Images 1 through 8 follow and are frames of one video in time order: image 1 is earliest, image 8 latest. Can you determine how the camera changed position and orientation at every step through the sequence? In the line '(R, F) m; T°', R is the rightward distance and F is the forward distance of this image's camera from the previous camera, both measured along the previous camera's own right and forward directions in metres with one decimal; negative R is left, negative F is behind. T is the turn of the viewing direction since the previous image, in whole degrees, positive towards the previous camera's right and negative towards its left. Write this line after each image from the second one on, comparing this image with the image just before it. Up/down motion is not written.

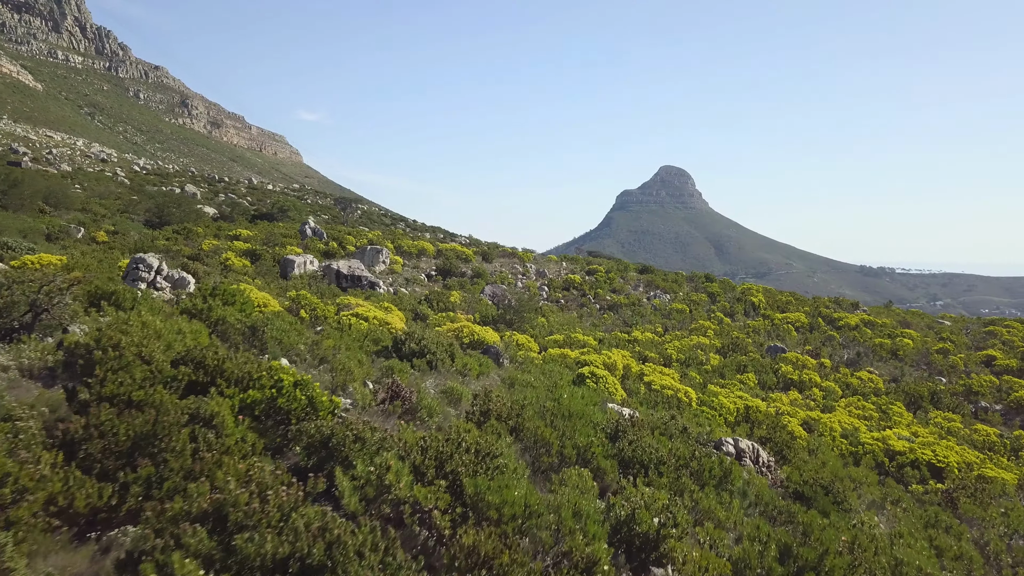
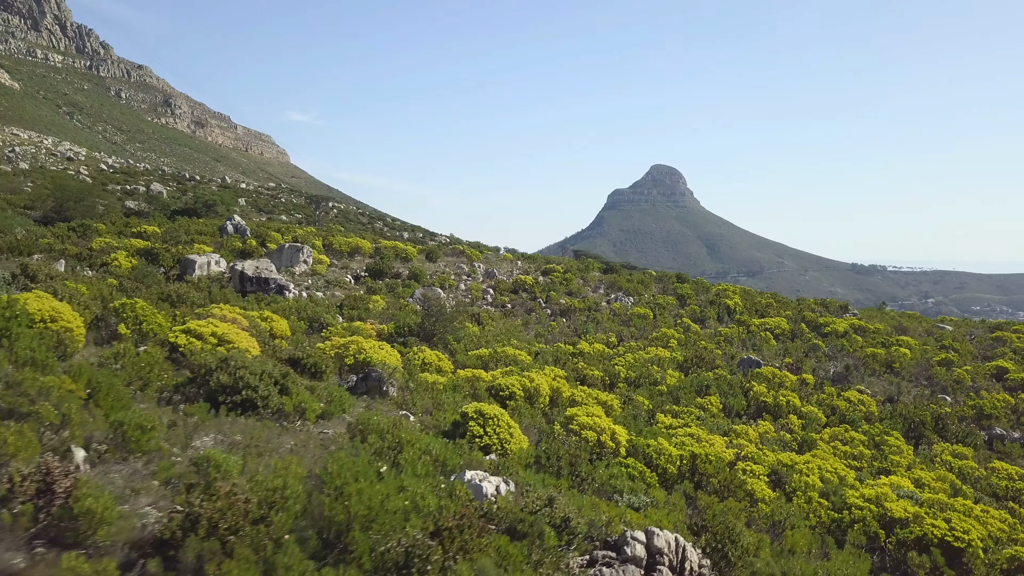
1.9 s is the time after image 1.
(+1.4, +3.0) m; 0°
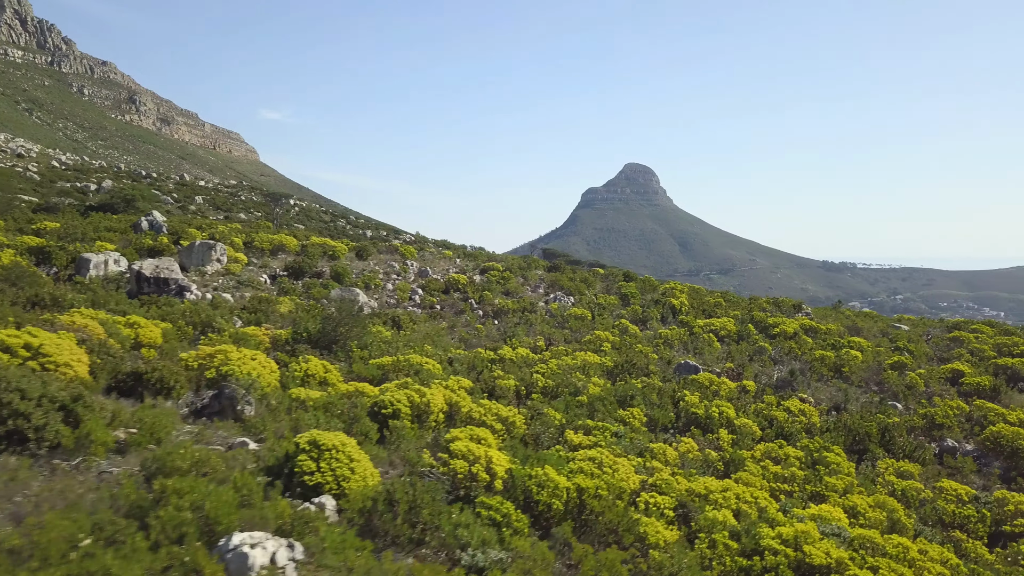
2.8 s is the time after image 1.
(+1.1, +1.4) m; +2°
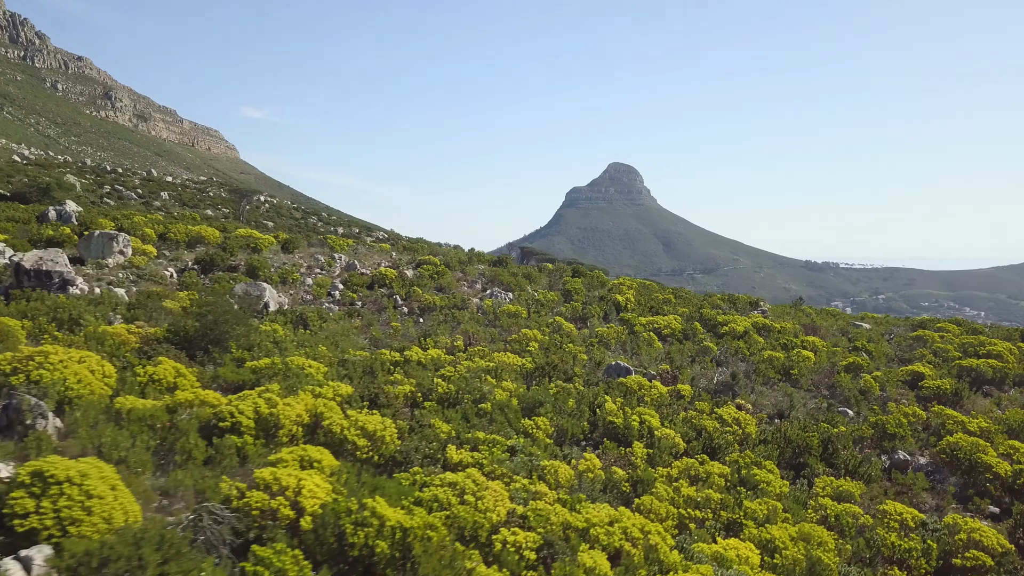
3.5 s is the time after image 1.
(+1.2, +1.5) m; +1°
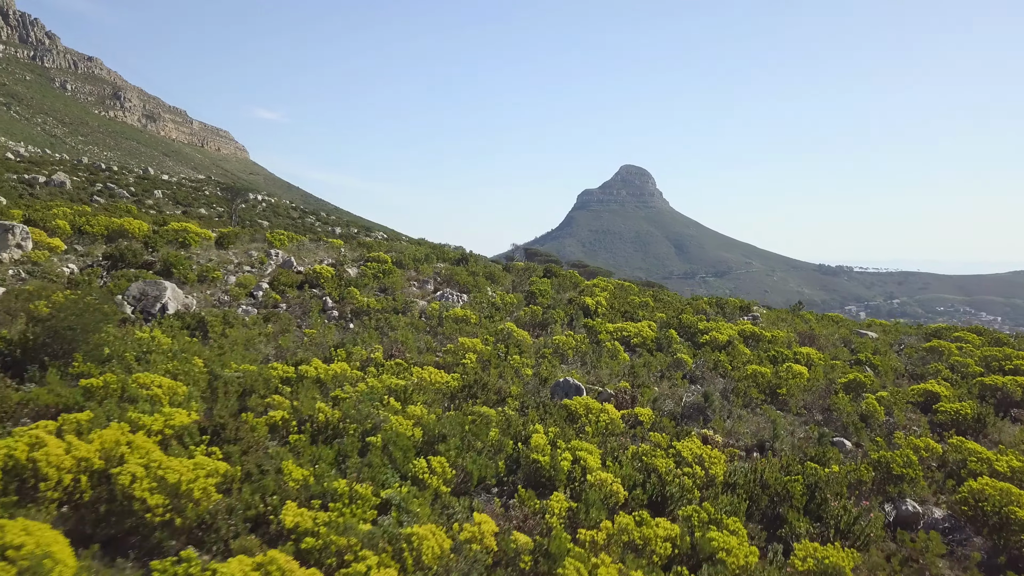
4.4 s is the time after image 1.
(+1.2, +2.3) m; -1°
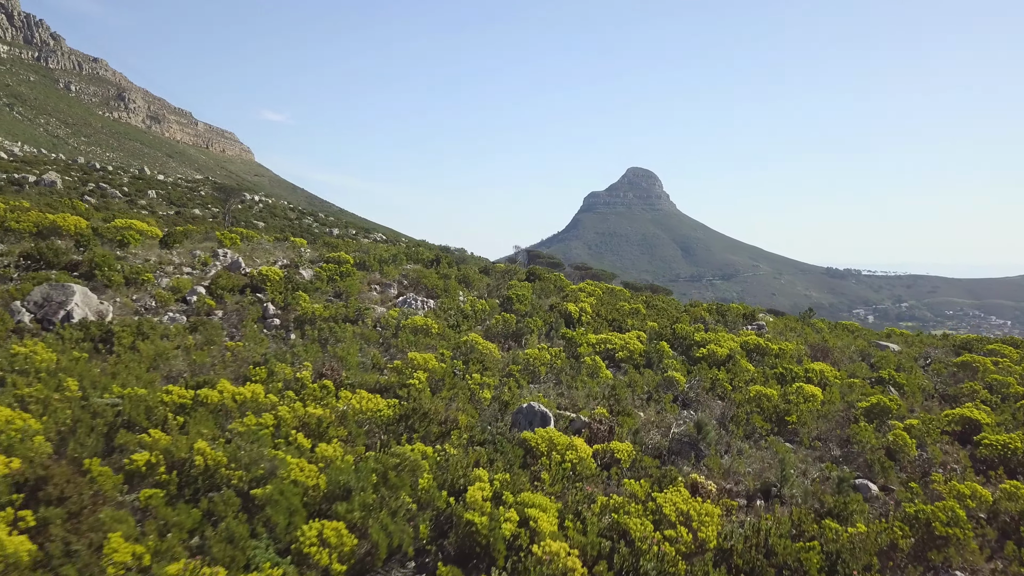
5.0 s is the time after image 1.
(+0.6, +1.9) m; 0°
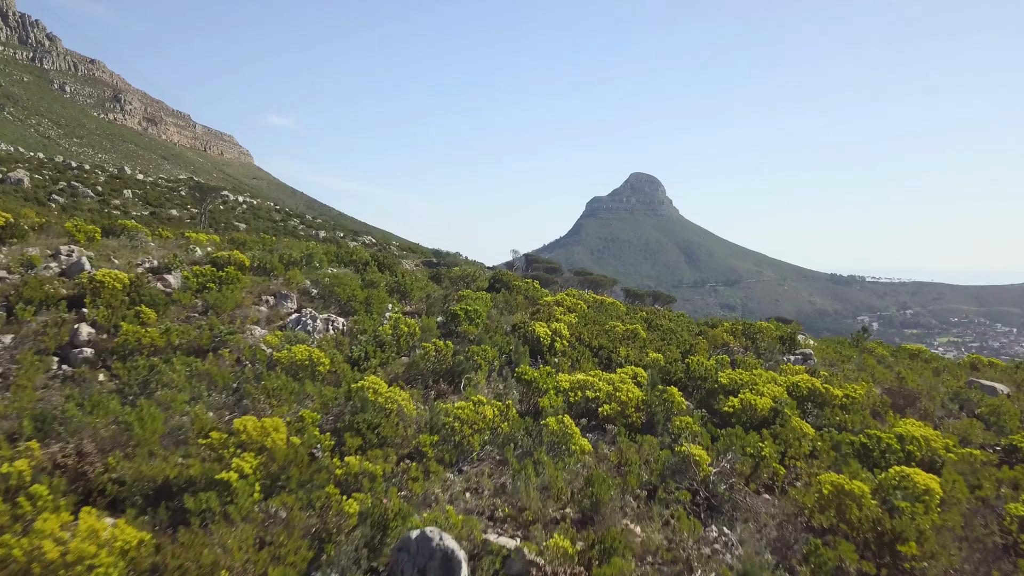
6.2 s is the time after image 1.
(+0.8, +4.4) m; 0°
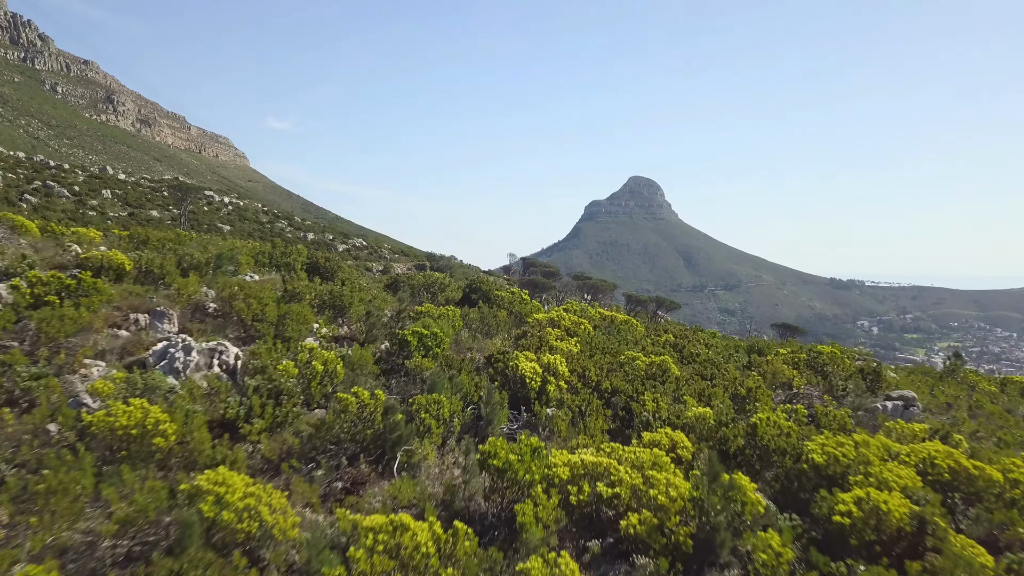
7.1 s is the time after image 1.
(+0.2, +3.3) m; 0°
